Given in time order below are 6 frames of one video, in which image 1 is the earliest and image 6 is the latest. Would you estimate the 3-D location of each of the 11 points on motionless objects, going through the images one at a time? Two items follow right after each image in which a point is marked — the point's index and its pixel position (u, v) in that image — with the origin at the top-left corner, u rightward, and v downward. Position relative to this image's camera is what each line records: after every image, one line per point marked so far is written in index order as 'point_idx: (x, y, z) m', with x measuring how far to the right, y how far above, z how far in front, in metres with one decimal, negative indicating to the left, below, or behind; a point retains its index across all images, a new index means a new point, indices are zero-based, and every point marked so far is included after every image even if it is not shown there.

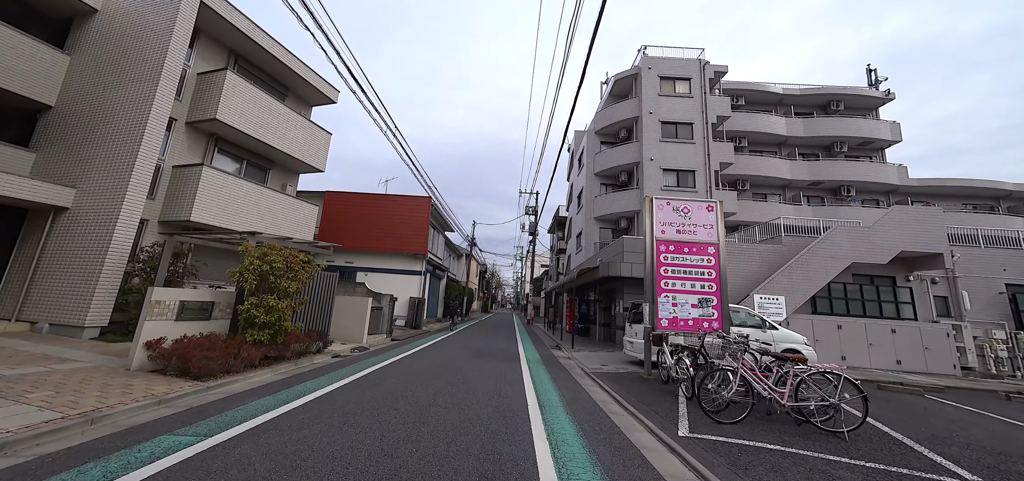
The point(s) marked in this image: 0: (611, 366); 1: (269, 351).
0: (+2.4, -3.0, +8.6) m
1: (-4.0, -1.8, +5.9) m
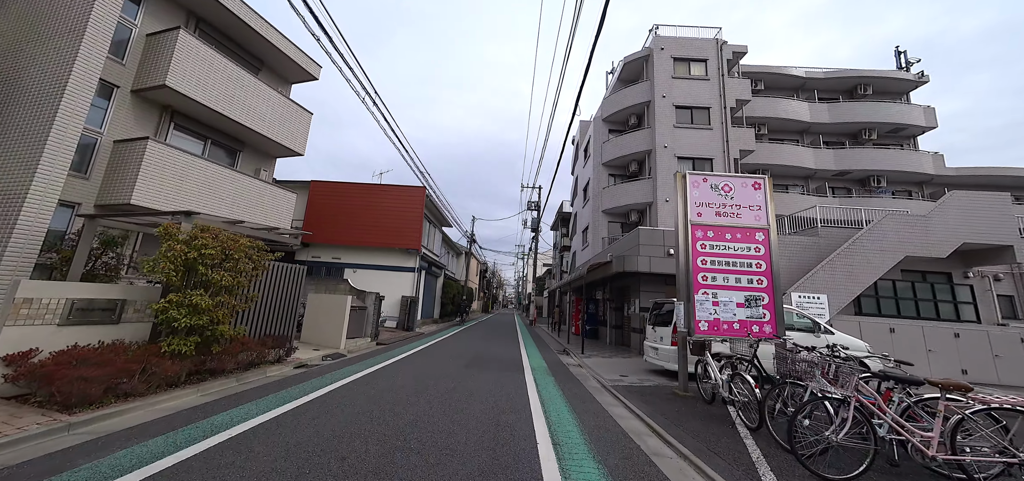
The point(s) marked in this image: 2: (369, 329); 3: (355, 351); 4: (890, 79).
0: (+2.4, -2.7, +7.2) m
1: (-3.9, -1.5, +4.5) m
2: (-4.1, -2.5, +10.3) m
3: (-3.8, -2.7, +8.7) m
4: (+18.8, +8.1, +17.9) m
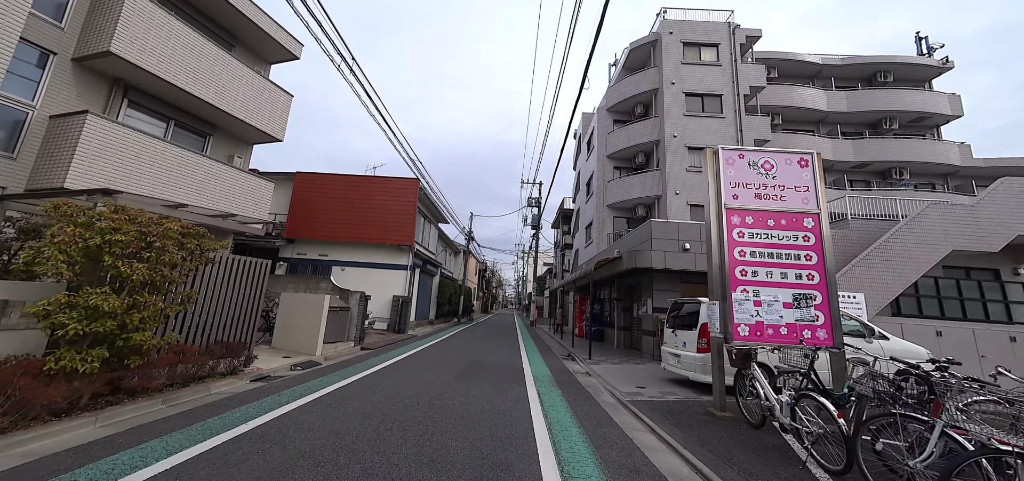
0: (+2.4, -2.6, +6.2) m
1: (-4.0, -1.4, +3.5) m
2: (-4.1, -2.4, +9.2) m
3: (-3.8, -2.5, +7.7) m
4: (+18.8, +8.3, +16.9) m
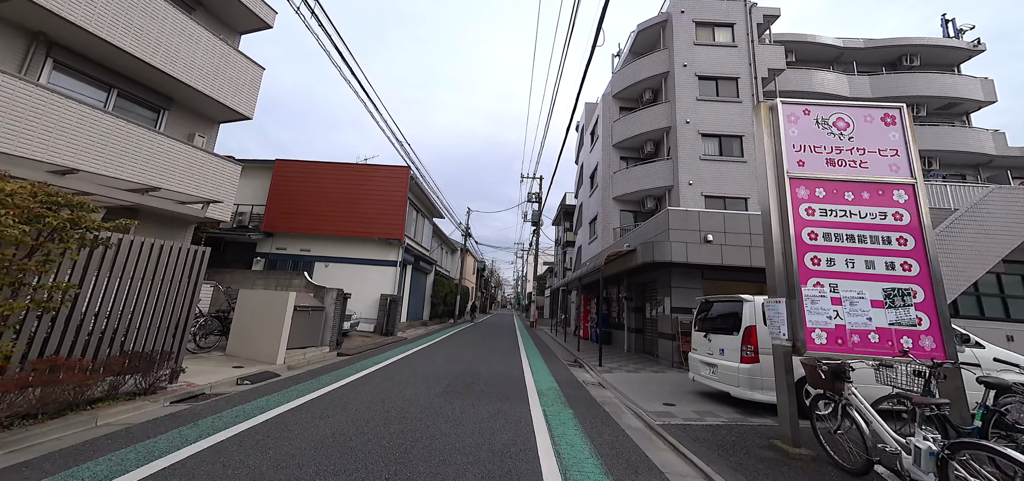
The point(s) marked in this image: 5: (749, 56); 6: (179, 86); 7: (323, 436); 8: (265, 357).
0: (+2.4, -2.3, +5.1) m
1: (-4.0, -1.1, +2.3) m
2: (-4.1, -2.1, +8.0) m
3: (-3.8, -2.3, +6.5) m
4: (+18.7, +8.5, +15.8) m
5: (+9.7, +7.6, +14.8) m
6: (-7.3, +3.4, +7.9) m
7: (-1.7, -1.8, +3.4) m
8: (-4.3, -2.0, +6.2) m
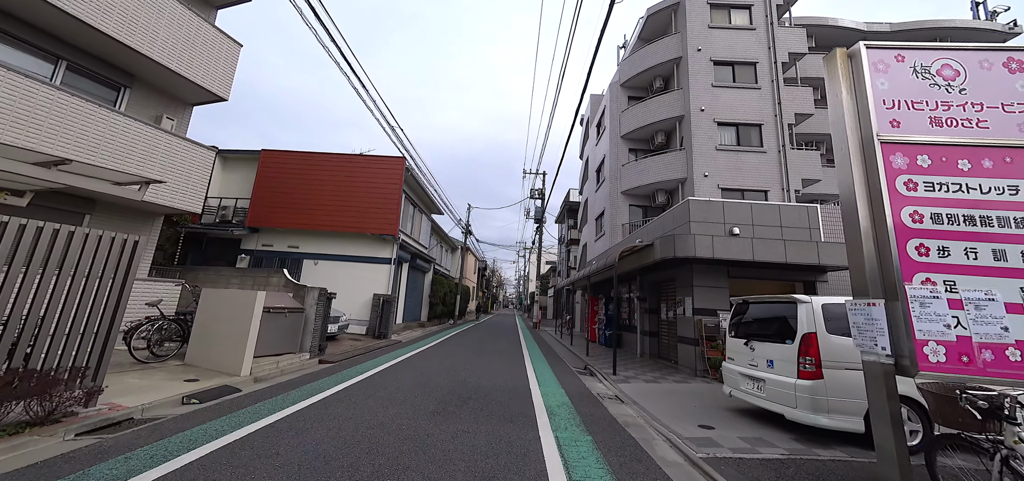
0: (+2.5, -2.2, +4.1) m
1: (-3.9, -1.0, +1.4) m
2: (-4.1, -2.0, +7.2) m
3: (-3.7, -2.1, +5.6) m
4: (+18.8, +8.6, +14.7) m
5: (+9.8, +7.7, +13.8) m
6: (-7.2, +3.5, +7.0) m
7: (-1.7, -1.7, +2.5) m
8: (-4.2, -1.9, +5.3) m
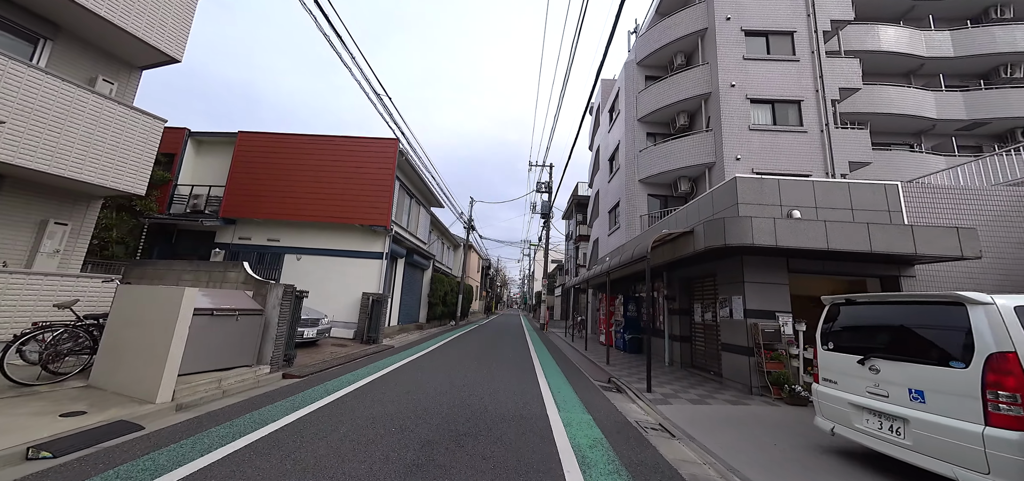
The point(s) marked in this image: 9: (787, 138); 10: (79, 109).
0: (+2.6, -2.0, +2.7) m
1: (-3.8, -0.8, 0.0) m
2: (-3.9, -1.8, +5.8) m
3: (-3.6, -1.9, +4.2) m
4: (+19.1, +8.9, +13.1) m
5: (+10.0, +8.0, +12.3) m
6: (-7.1, +3.7, +5.6) m
7: (-1.6, -1.4, +1.1) m
8: (-4.1, -1.6, +3.9) m
9: (+8.8, +3.3, +11.5) m
10: (-7.0, +2.1, +5.8) m
